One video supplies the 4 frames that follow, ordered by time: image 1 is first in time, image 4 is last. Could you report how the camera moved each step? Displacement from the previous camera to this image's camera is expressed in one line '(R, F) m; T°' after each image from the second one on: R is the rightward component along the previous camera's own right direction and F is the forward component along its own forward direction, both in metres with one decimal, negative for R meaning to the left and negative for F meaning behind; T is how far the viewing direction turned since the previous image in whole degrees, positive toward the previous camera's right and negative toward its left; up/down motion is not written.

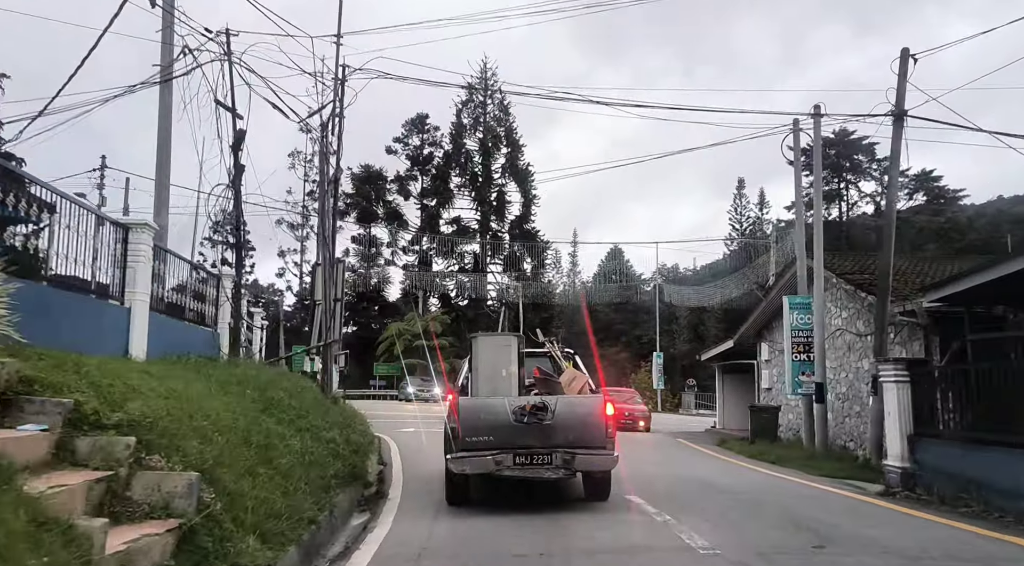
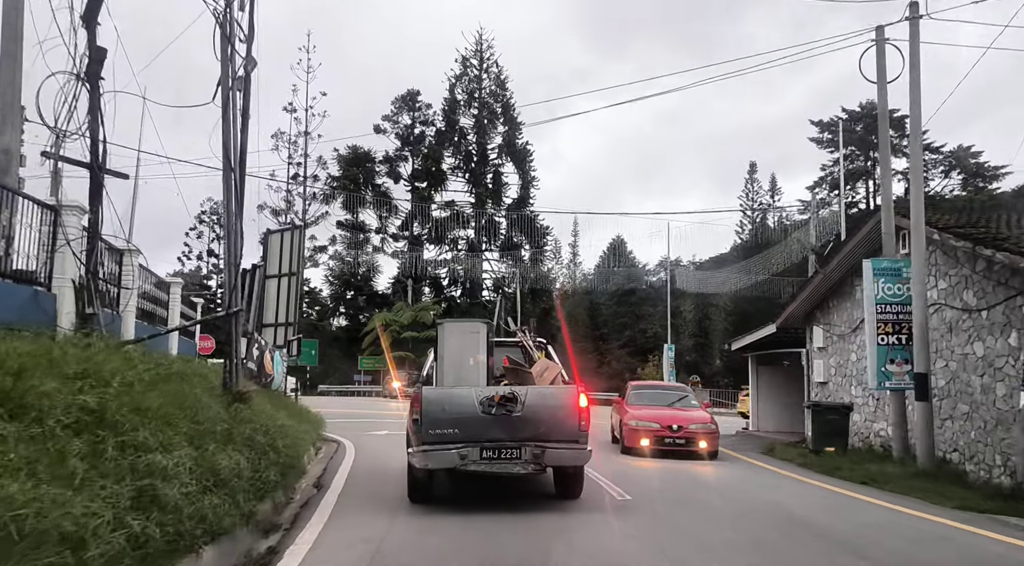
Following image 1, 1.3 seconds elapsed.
(+0.1, +4.1) m; 0°
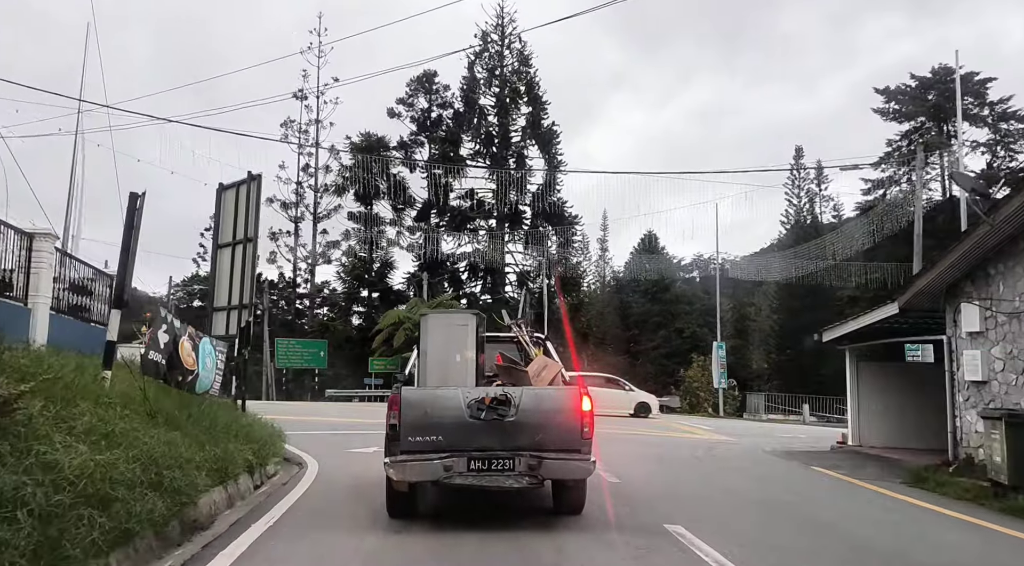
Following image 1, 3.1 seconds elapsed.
(-0.1, +4.8) m; -2°
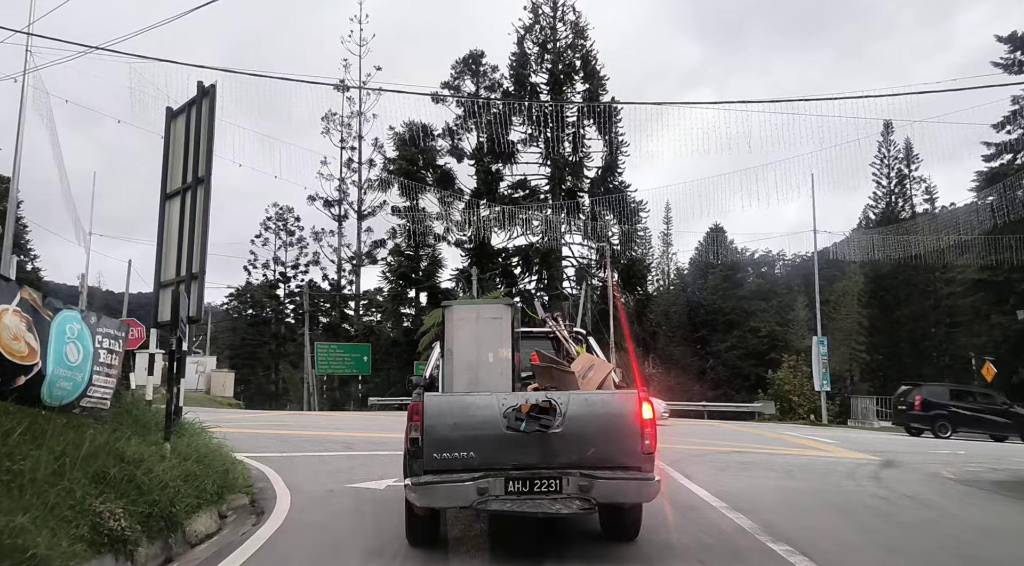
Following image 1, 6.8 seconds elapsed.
(-0.2, +4.8) m; -4°
